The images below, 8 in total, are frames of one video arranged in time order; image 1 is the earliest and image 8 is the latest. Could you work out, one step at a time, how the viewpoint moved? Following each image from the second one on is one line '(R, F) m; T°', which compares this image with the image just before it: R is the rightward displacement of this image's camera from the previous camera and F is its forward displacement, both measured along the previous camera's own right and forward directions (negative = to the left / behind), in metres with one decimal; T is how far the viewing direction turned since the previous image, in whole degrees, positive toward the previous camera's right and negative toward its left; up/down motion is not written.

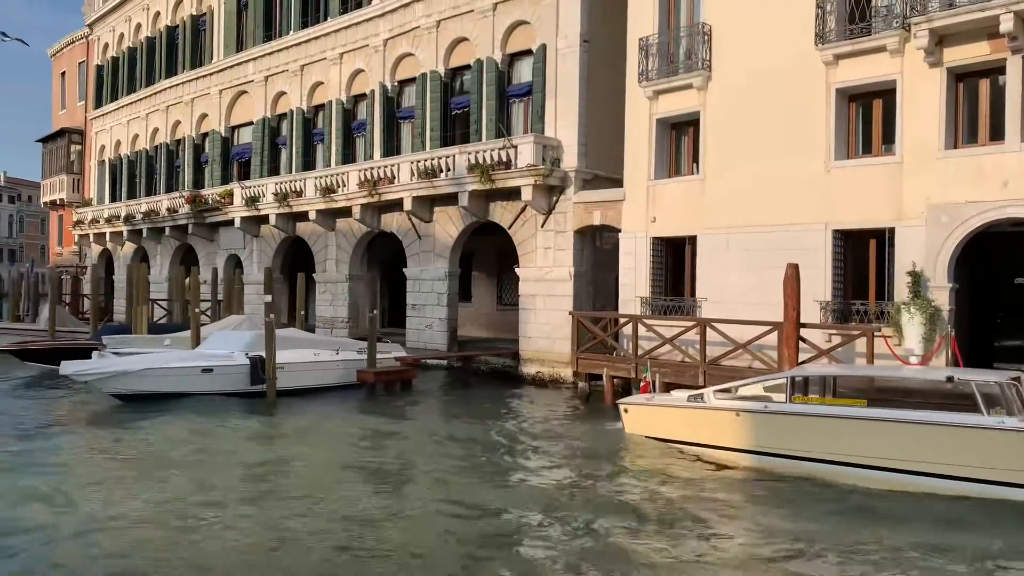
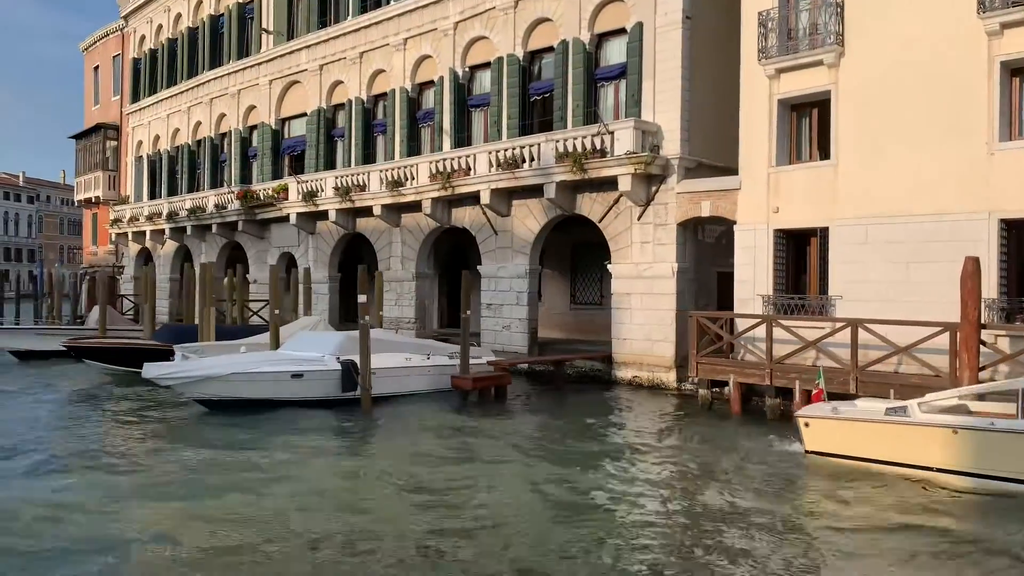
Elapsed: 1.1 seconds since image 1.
(-2.0, +1.5) m; -1°
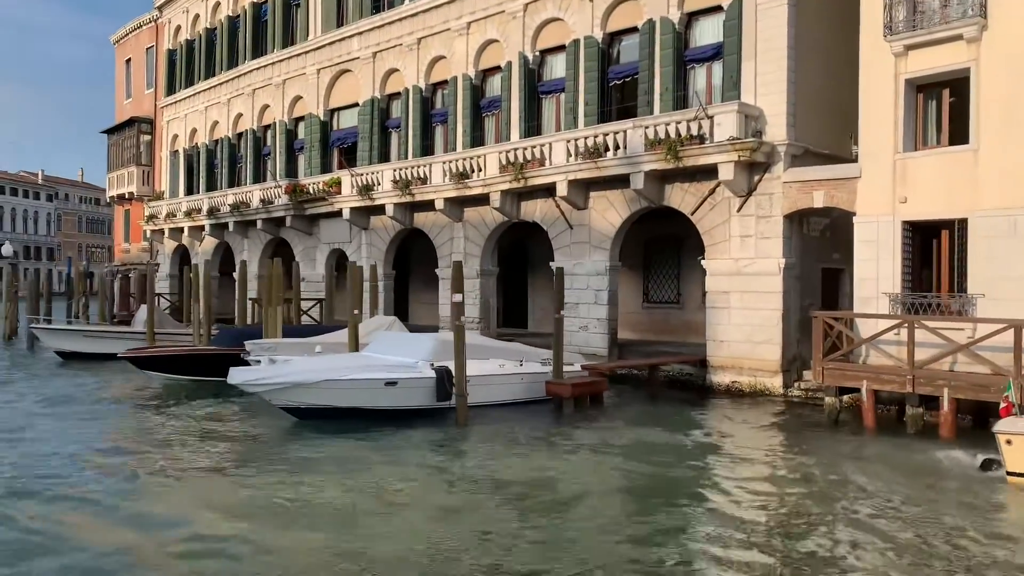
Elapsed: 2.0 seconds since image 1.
(-1.7, +1.3) m; -1°
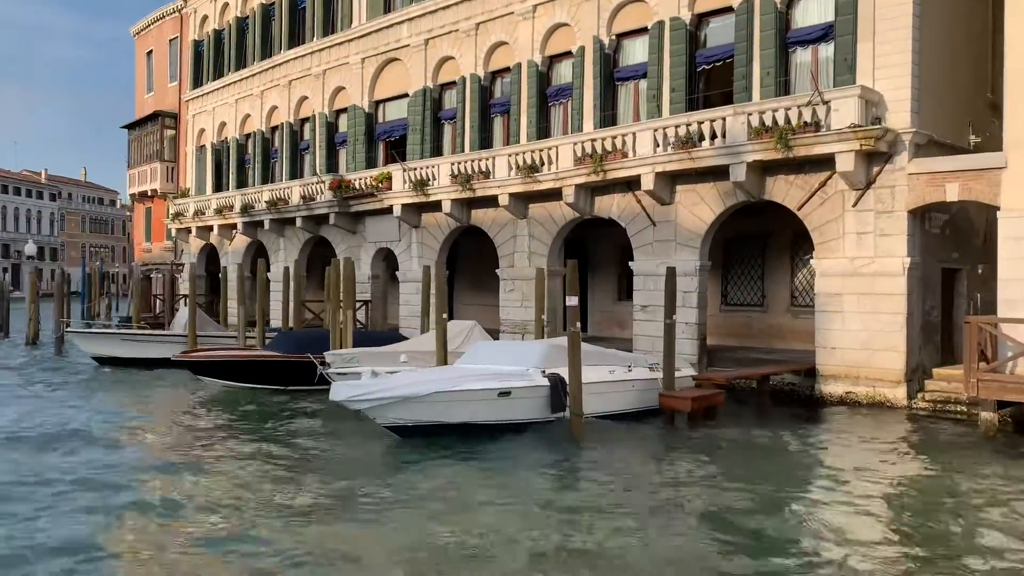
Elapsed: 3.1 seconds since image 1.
(-1.9, +1.5) m; 0°
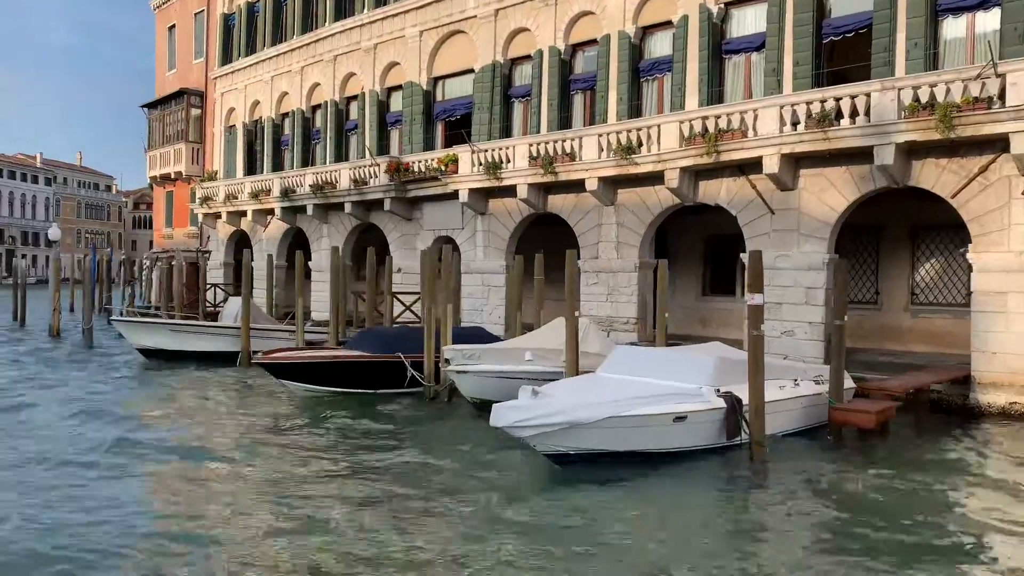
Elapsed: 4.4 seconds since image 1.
(-2.4, +1.9) m; +1°
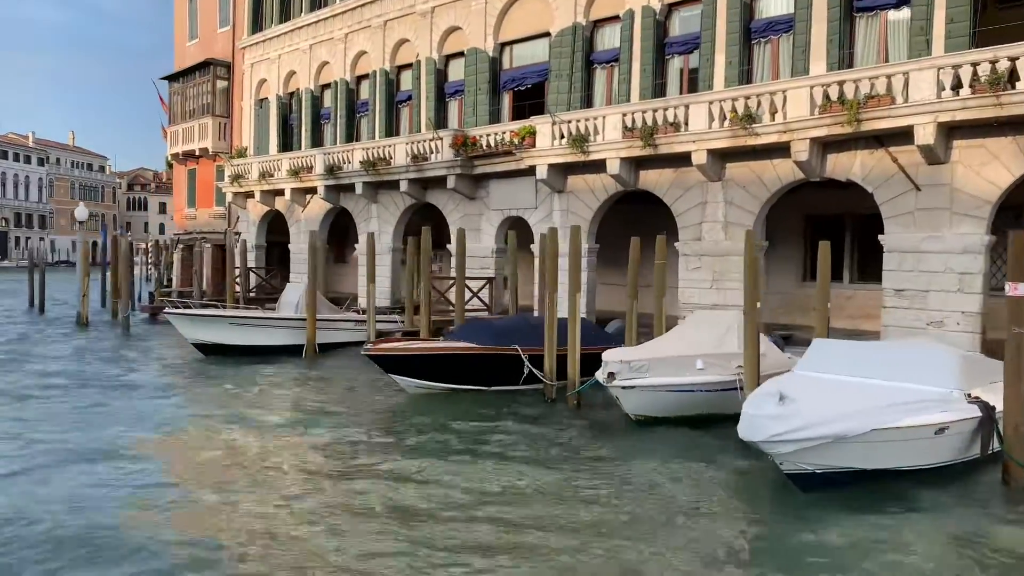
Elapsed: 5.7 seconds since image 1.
(-2.4, +1.9) m; +1°
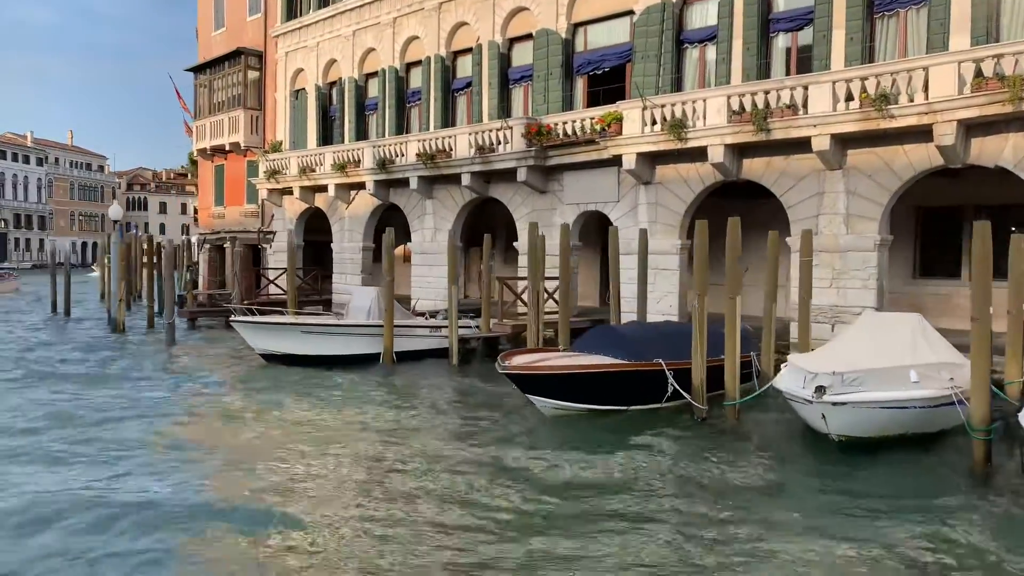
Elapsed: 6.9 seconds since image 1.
(-2.1, +1.7) m; 0°
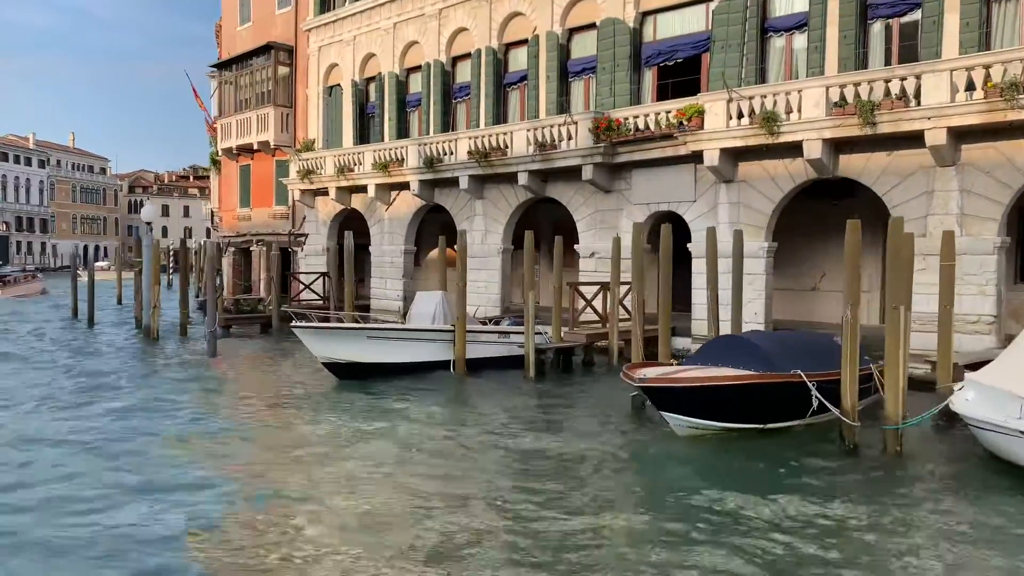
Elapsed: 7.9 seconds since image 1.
(-1.7, +1.3) m; 0°
